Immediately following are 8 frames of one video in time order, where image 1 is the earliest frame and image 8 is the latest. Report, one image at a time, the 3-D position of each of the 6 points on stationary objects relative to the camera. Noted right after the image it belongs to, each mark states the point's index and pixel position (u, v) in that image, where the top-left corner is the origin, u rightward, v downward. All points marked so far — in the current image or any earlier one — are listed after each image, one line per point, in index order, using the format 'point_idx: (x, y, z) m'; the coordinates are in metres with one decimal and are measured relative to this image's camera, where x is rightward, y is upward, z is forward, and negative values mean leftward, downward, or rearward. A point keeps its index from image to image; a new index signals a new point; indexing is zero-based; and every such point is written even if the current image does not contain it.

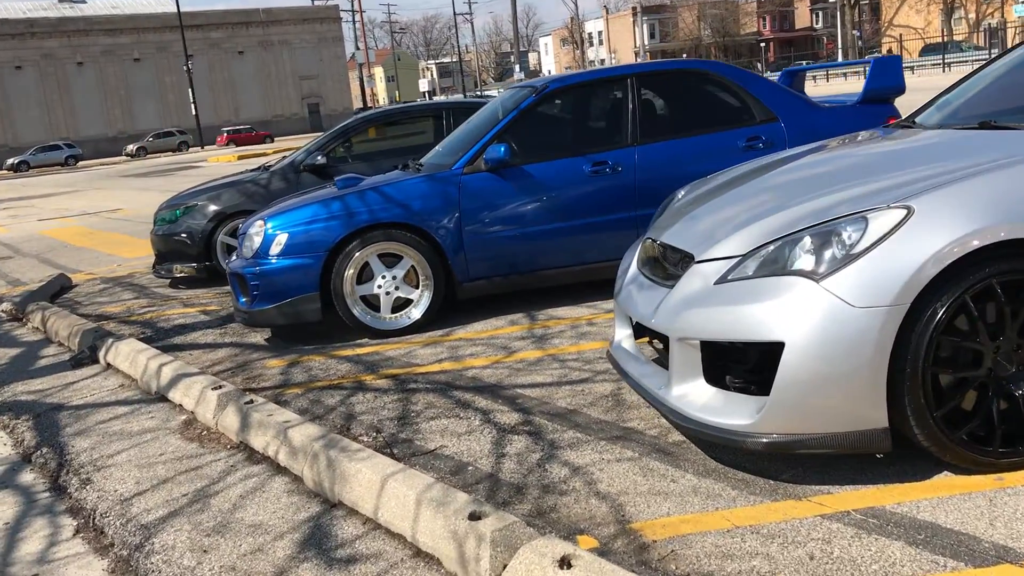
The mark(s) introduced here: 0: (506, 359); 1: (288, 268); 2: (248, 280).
0: (0.0, -0.4, +4.9) m
1: (-1.3, +0.1, +5.5) m
2: (-1.5, 0.0, +5.6) m
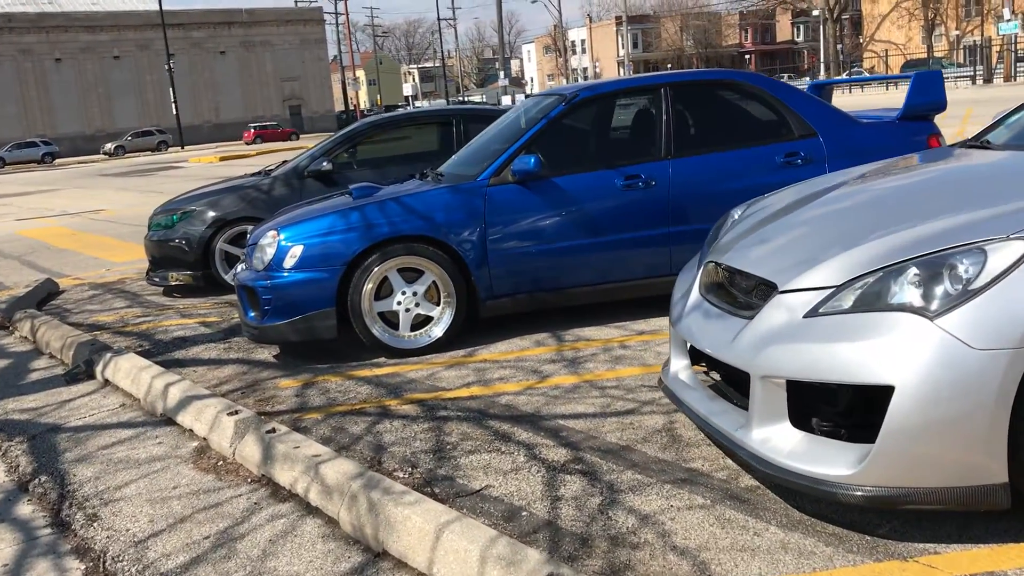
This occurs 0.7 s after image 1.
0: (+0.1, -0.5, +4.6) m
1: (-1.1, 0.0, +5.2) m
2: (-1.4, 0.0, +5.3) m
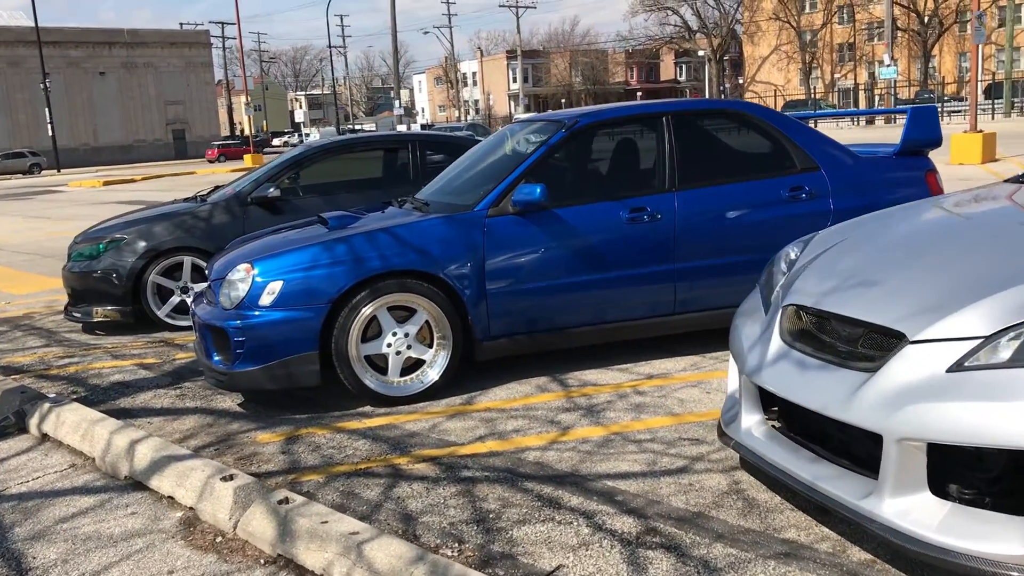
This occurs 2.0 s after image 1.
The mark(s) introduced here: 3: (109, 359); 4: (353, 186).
0: (+0.2, -0.6, +4.1) m
1: (-1.1, -0.2, +4.6) m
2: (-1.4, -0.2, +4.7) m
3: (-2.7, -0.5, +6.4) m
4: (-1.3, +0.8, +7.7) m
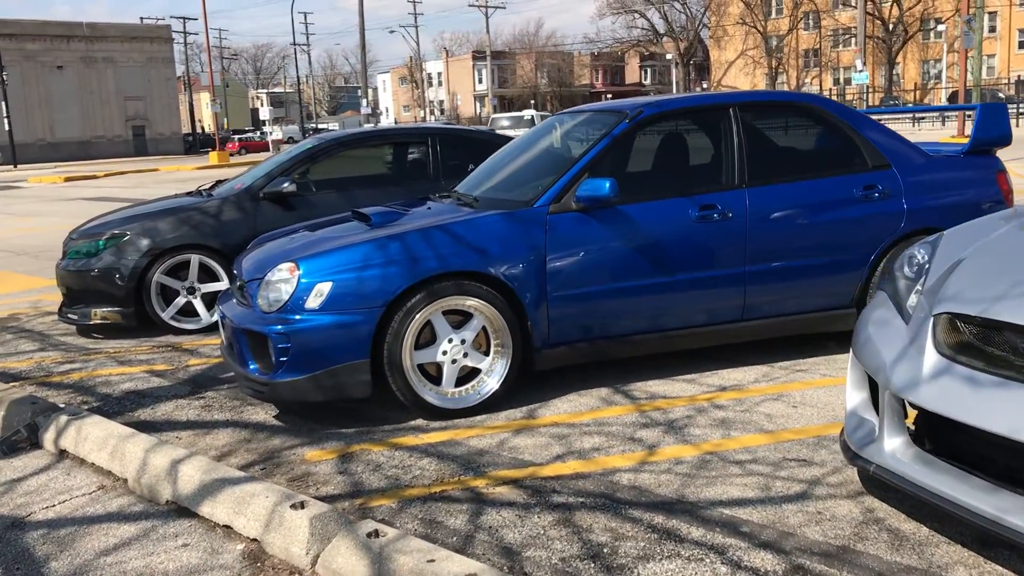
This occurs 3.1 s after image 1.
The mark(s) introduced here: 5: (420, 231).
0: (+0.5, -0.7, +3.8) m
1: (-0.8, -0.2, +4.2) m
2: (-1.1, -0.2, +4.3) m
3: (-2.4, -0.5, +5.9) m
4: (-1.1, +0.8, +7.2) m
5: (-0.4, +0.3, +4.4) m
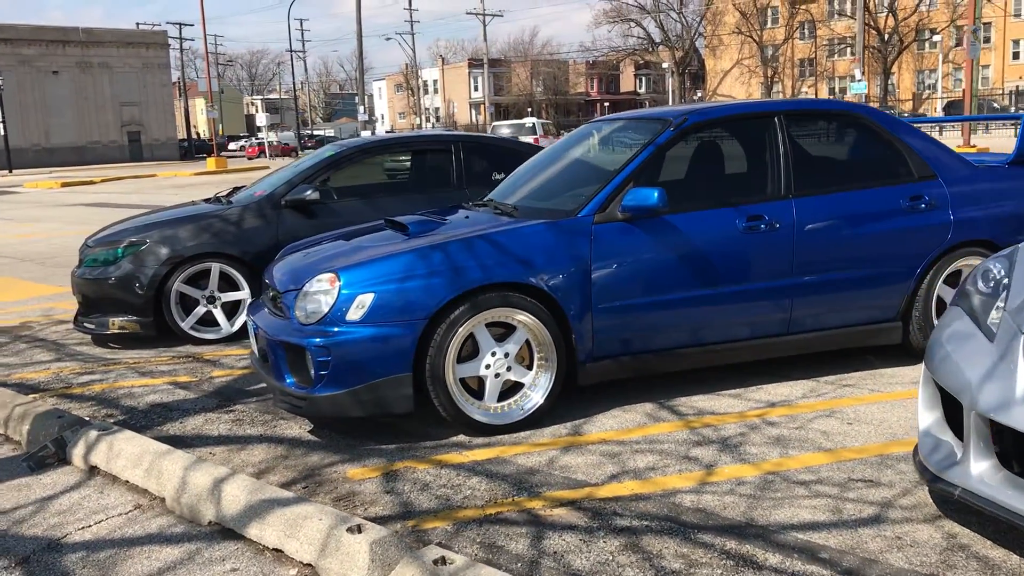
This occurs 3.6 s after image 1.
0: (+0.8, -0.7, +3.6) m
1: (-0.6, -0.2, +4.1) m
2: (-0.9, -0.3, +4.1) m
3: (-2.2, -0.5, +5.8) m
4: (-0.9, +0.7, +7.1) m
5: (-0.2, +0.2, +4.3) m
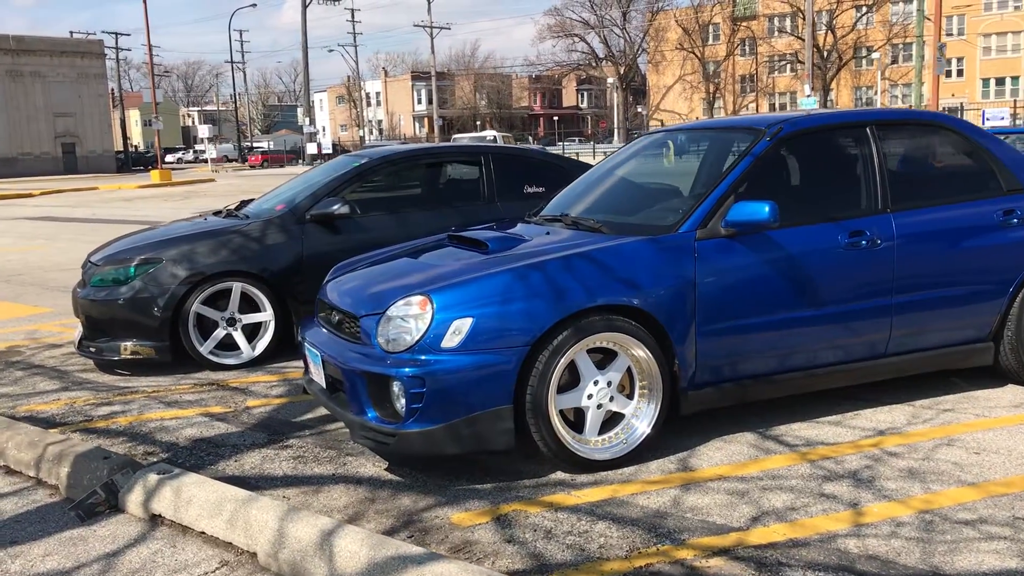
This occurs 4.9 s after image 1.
0: (+1.2, -0.8, +3.3) m
1: (-0.2, -0.3, +3.7) m
2: (-0.4, -0.4, +3.7) m
3: (-1.9, -0.6, +5.3) m
4: (-0.6, +0.6, +6.7) m
5: (+0.2, +0.1, +3.9) m
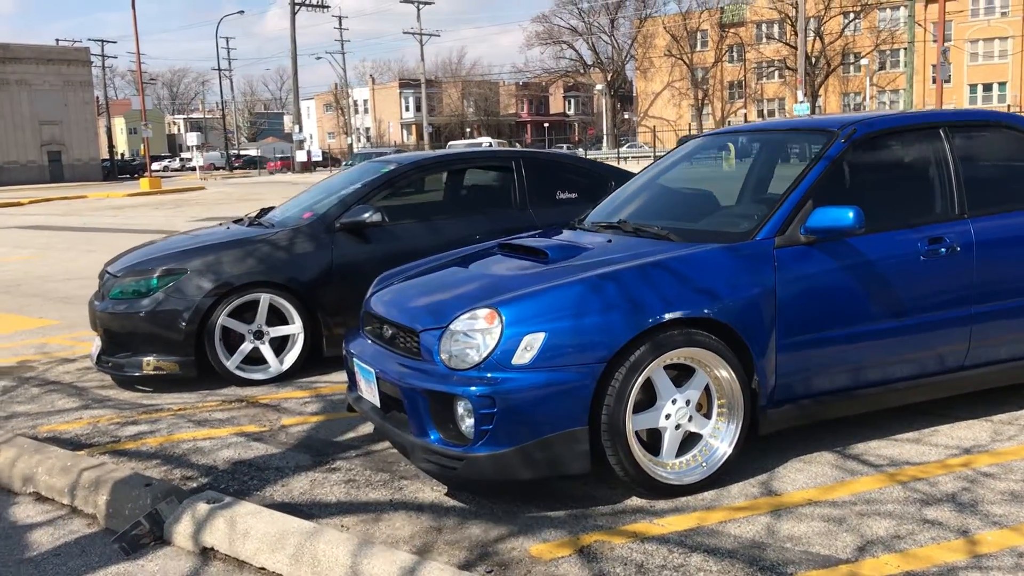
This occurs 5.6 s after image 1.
0: (+1.5, -0.8, +3.1) m
1: (+0.1, -0.3, +3.4) m
2: (-0.2, -0.4, +3.5) m
3: (-1.6, -0.7, +5.0) m
4: (-0.4, +0.5, +6.5) m
5: (+0.5, +0.1, +3.7) m
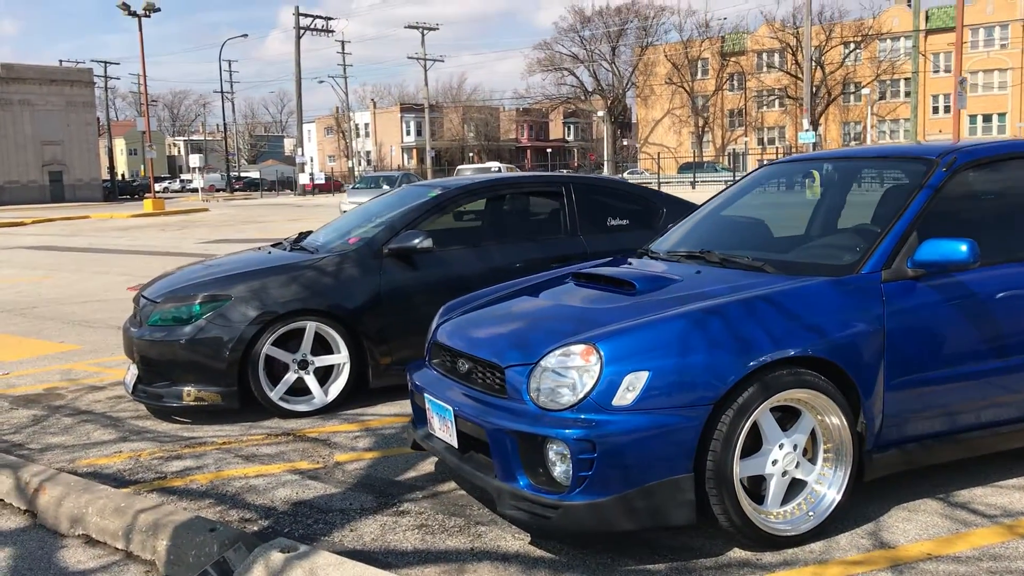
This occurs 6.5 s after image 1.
0: (+1.8, -0.9, +2.8) m
1: (+0.5, -0.5, +3.2) m
2: (+0.2, -0.5, +3.2) m
3: (-1.3, -0.9, +4.7) m
4: (-0.1, +0.3, +6.2) m
5: (+0.8, -0.1, +3.5) m
